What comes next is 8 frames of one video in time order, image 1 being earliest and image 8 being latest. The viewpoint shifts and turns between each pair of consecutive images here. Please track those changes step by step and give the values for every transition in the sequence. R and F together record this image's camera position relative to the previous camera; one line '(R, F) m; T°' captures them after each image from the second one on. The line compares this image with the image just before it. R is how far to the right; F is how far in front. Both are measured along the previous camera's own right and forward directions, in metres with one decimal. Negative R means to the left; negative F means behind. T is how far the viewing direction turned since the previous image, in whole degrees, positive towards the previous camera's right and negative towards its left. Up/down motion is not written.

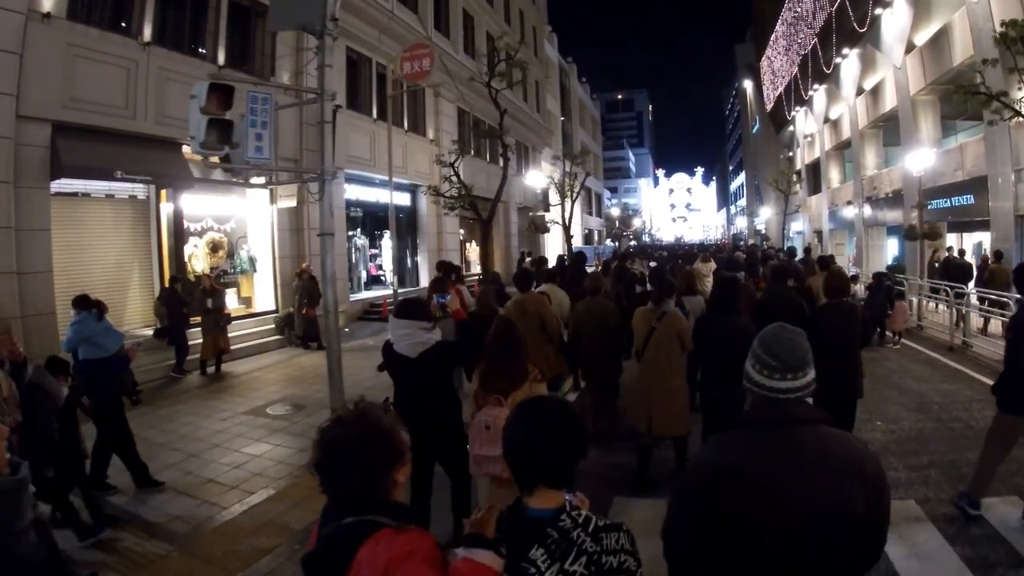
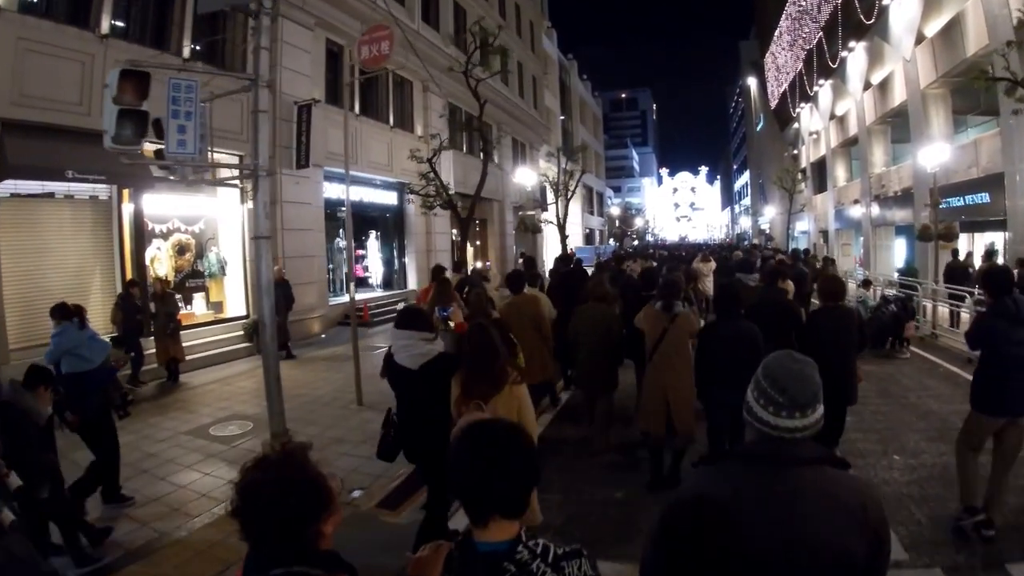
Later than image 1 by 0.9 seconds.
(+0.4, +0.8) m; 0°
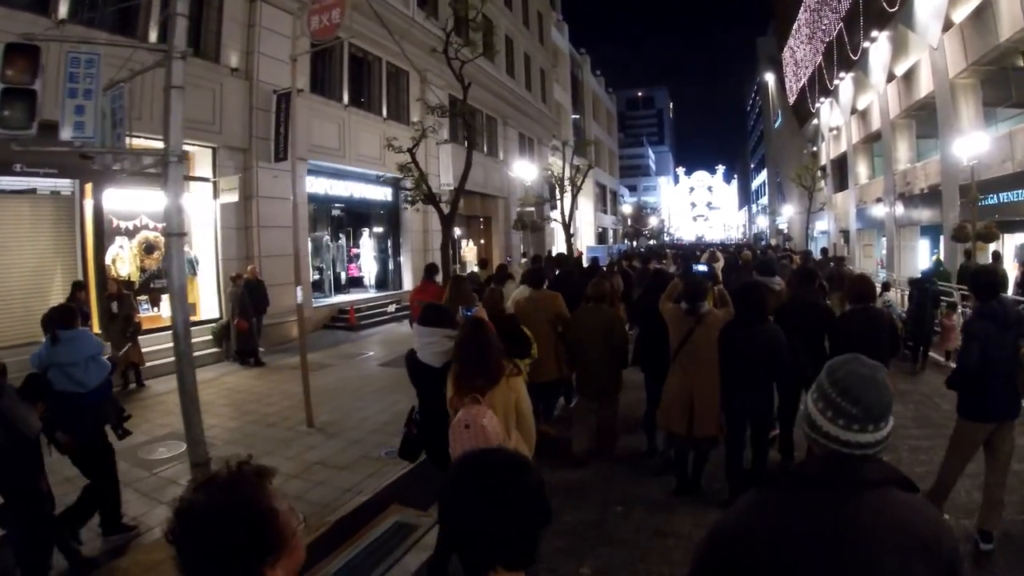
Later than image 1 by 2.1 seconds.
(+0.5, +0.9) m; -1°
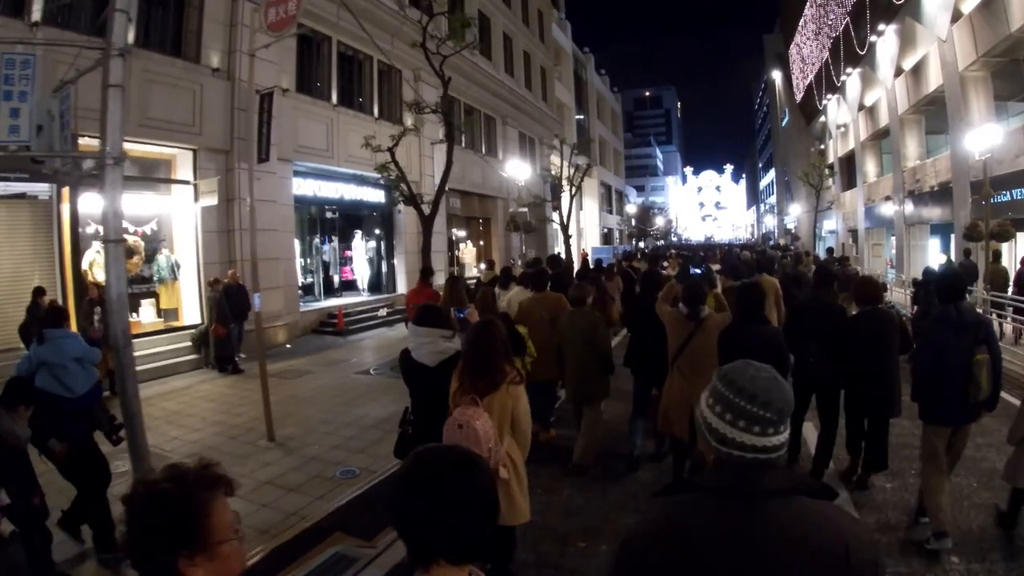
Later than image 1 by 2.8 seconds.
(+0.4, +0.4) m; -1°
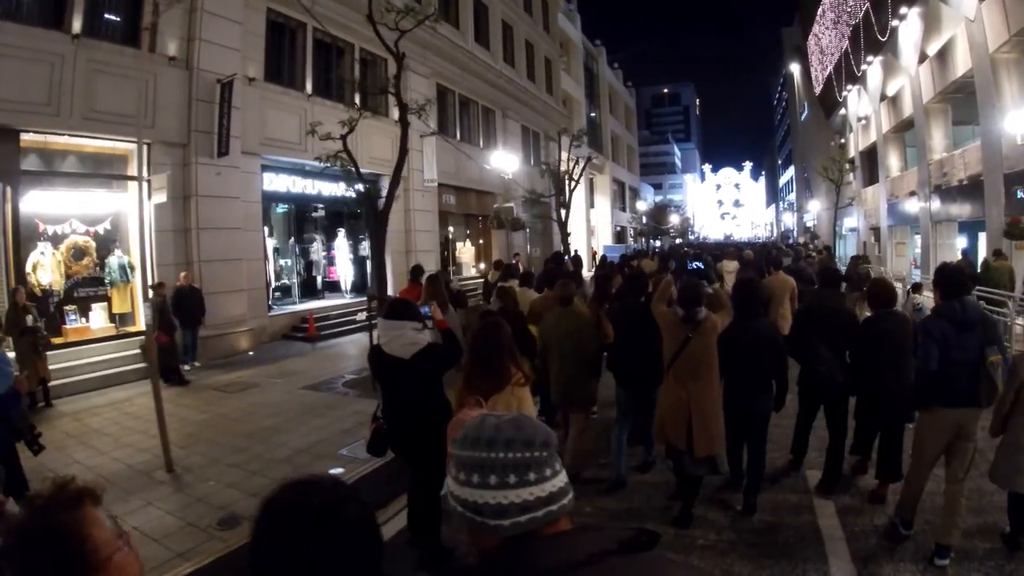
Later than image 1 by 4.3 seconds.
(+0.7, +1.0) m; -2°
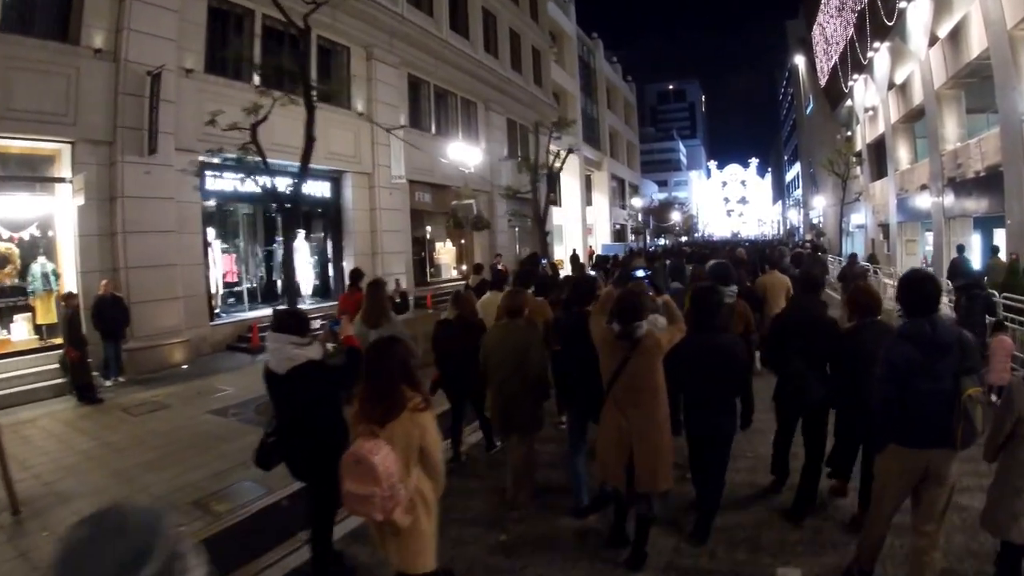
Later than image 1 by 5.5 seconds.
(+0.8, +1.2) m; -1°
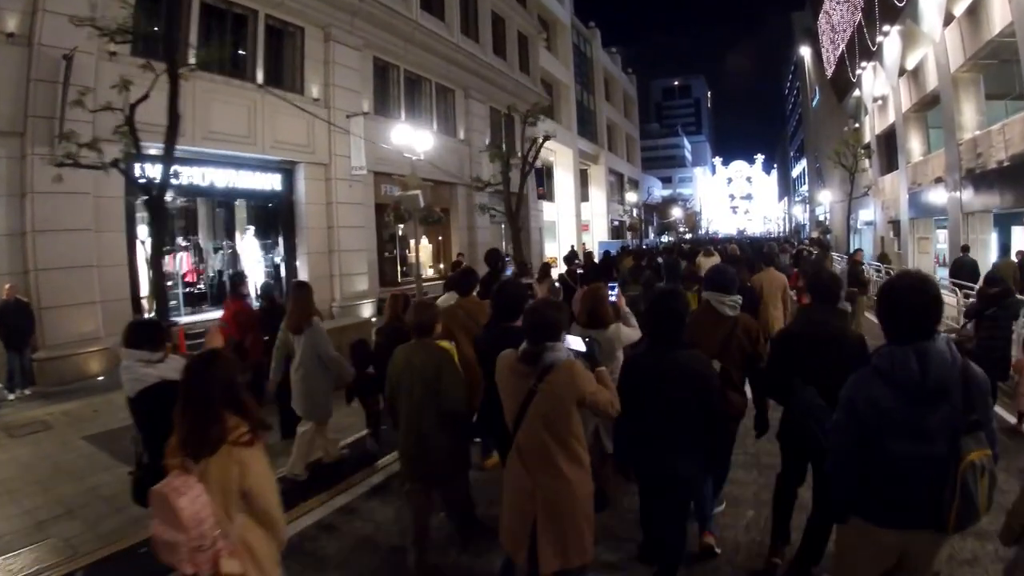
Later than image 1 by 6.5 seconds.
(+0.7, +1.4) m; -1°
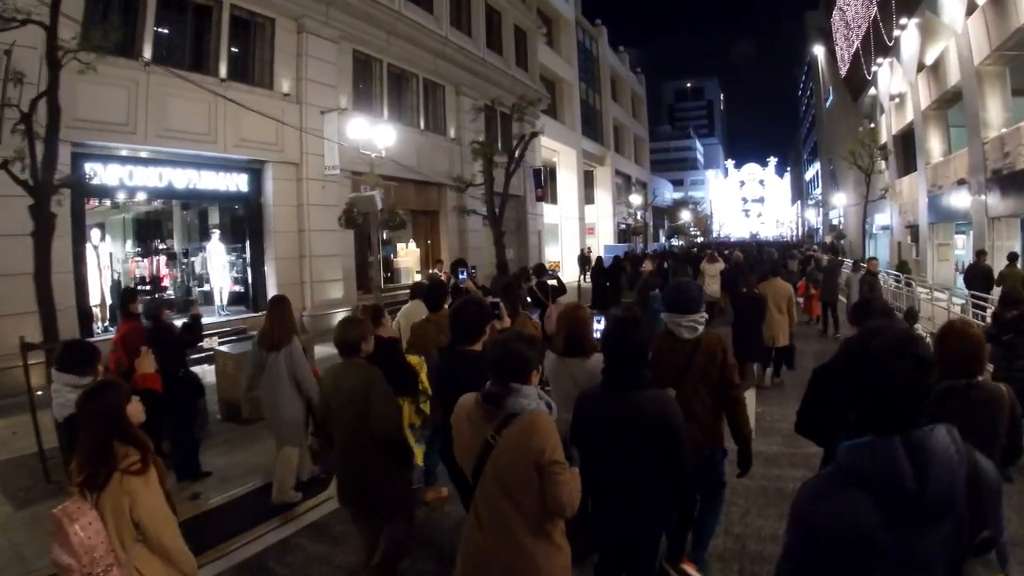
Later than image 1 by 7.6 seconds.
(+0.5, +1.0) m; -1°
